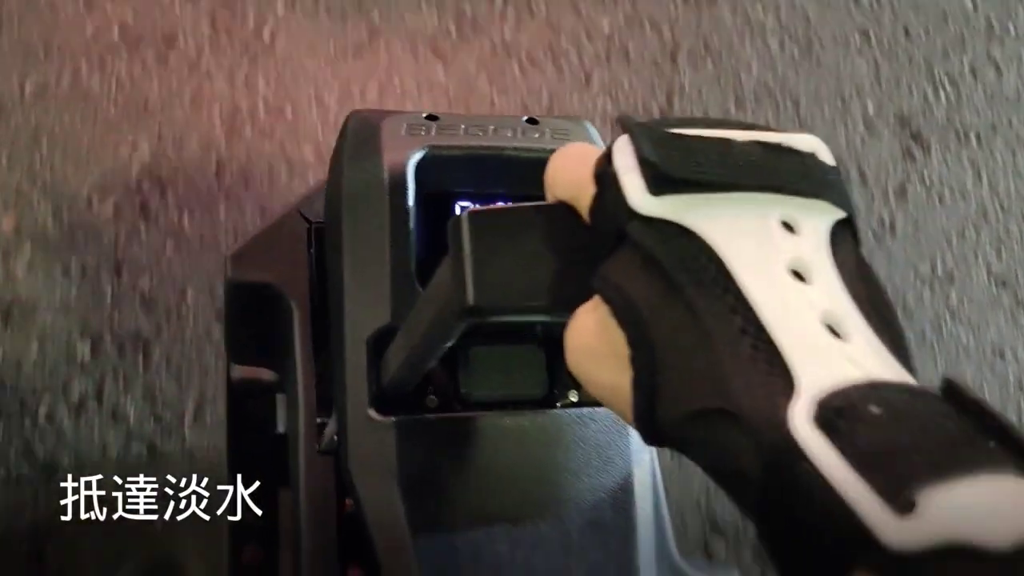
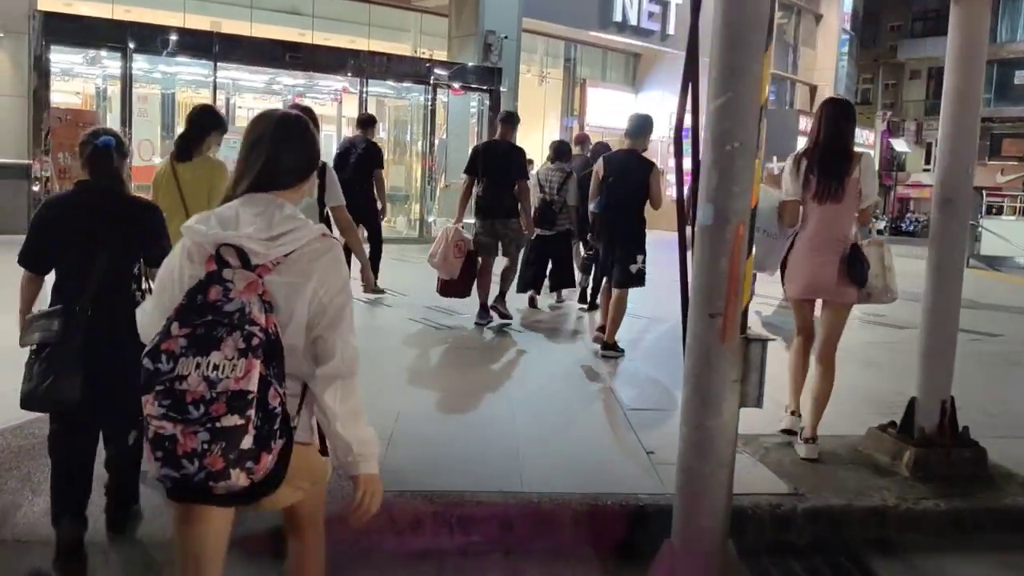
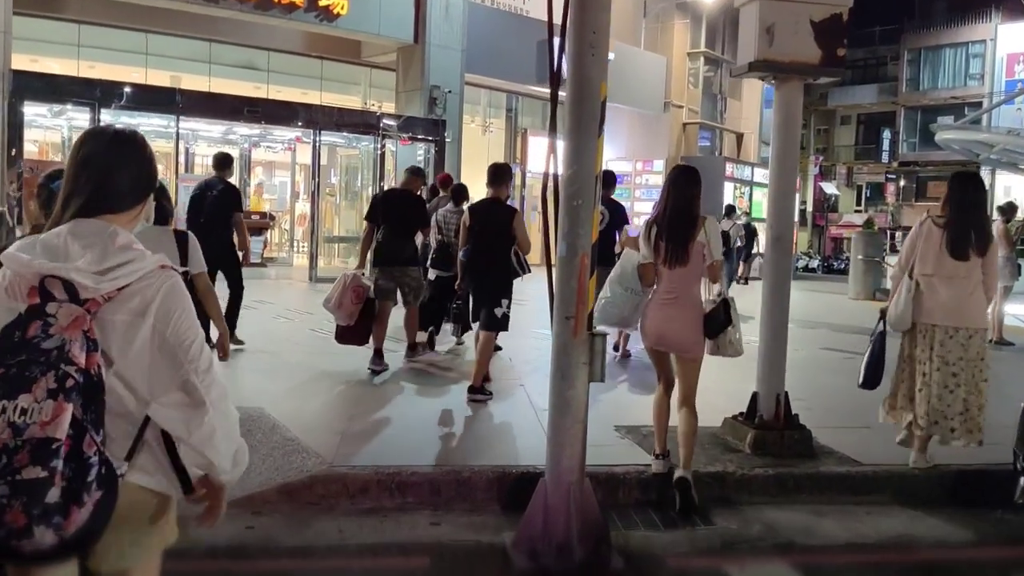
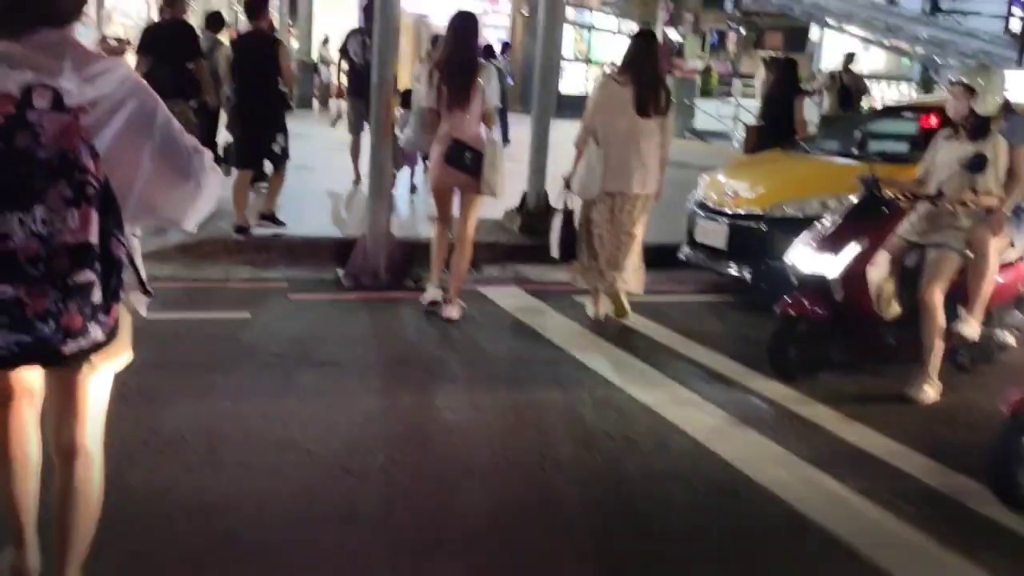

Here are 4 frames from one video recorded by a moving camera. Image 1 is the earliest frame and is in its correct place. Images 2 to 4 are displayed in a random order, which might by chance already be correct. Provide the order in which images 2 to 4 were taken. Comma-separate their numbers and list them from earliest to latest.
4, 3, 2
